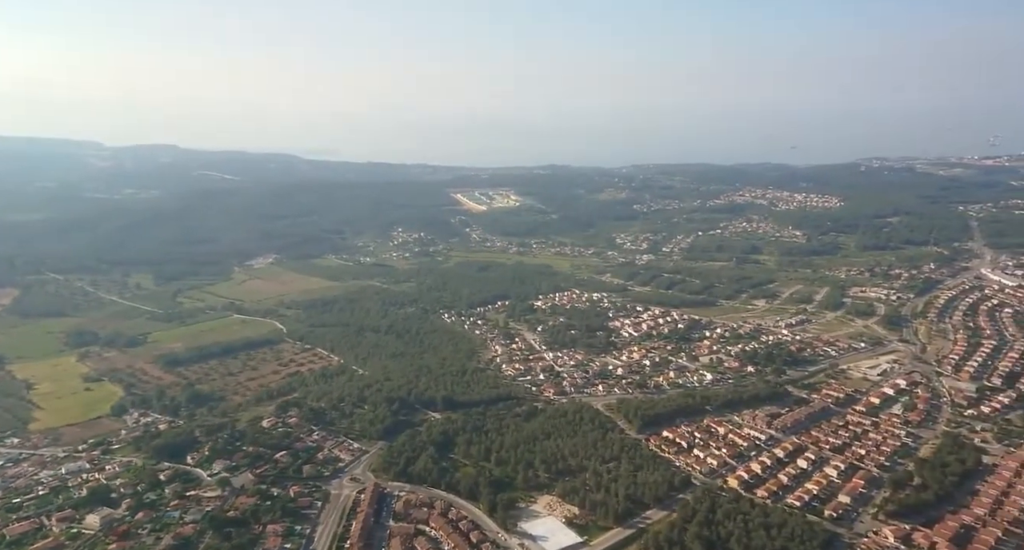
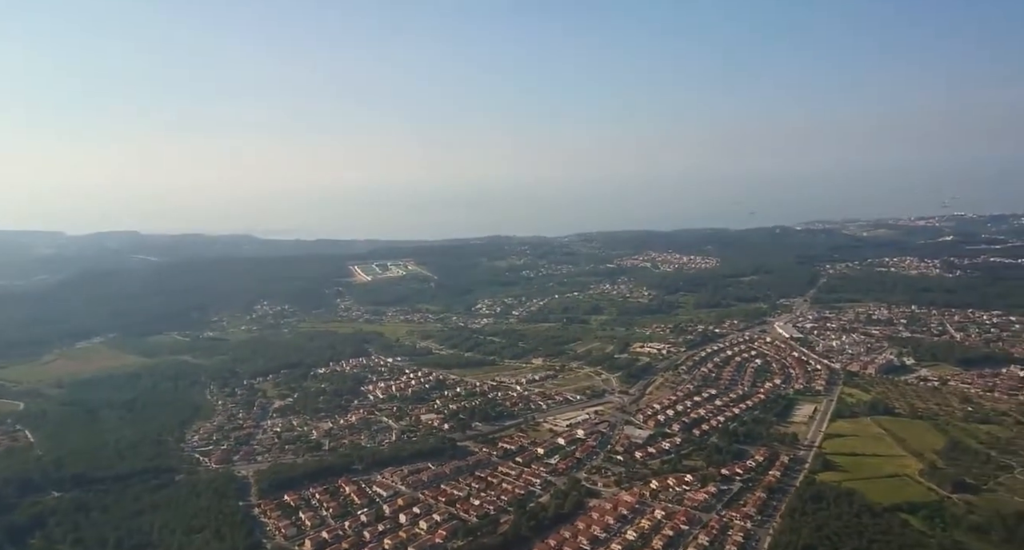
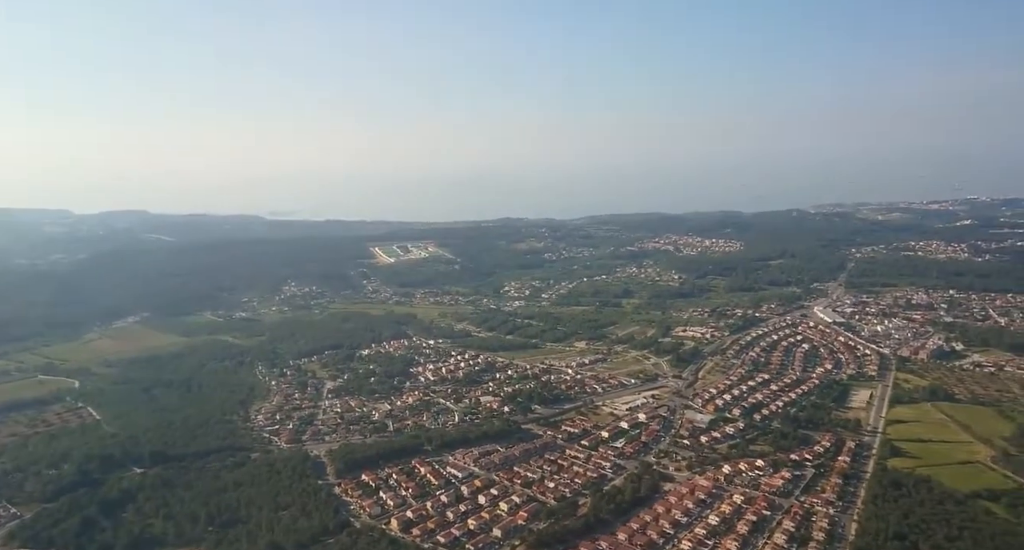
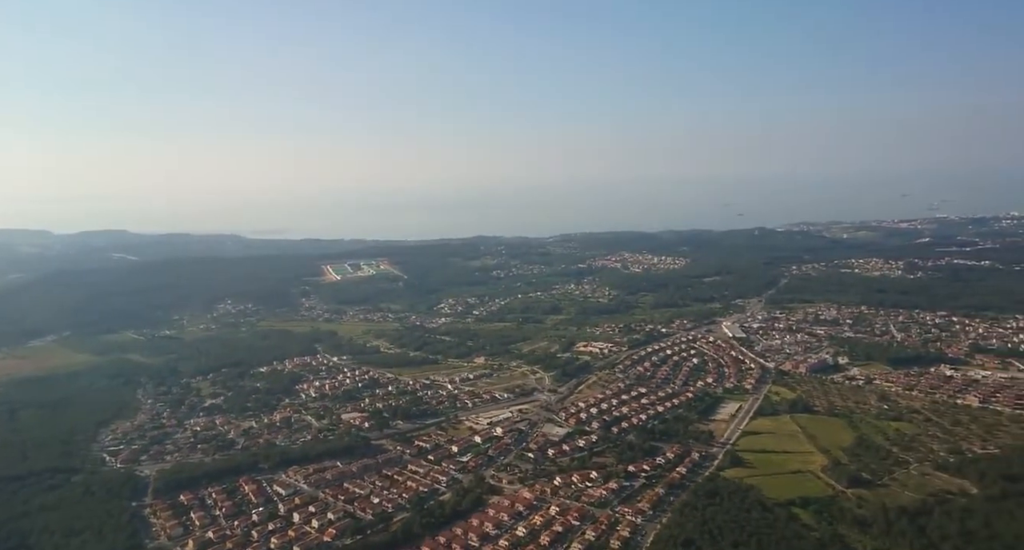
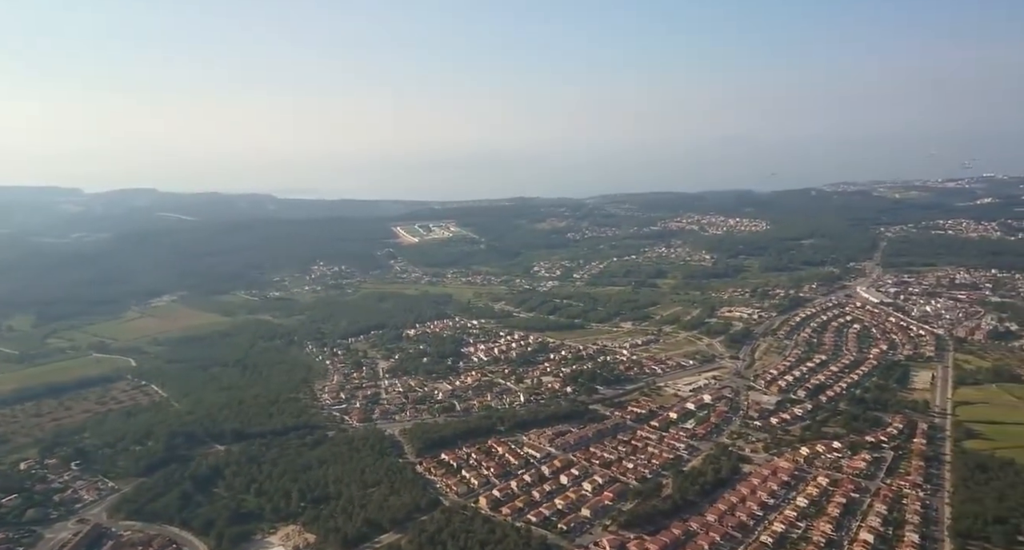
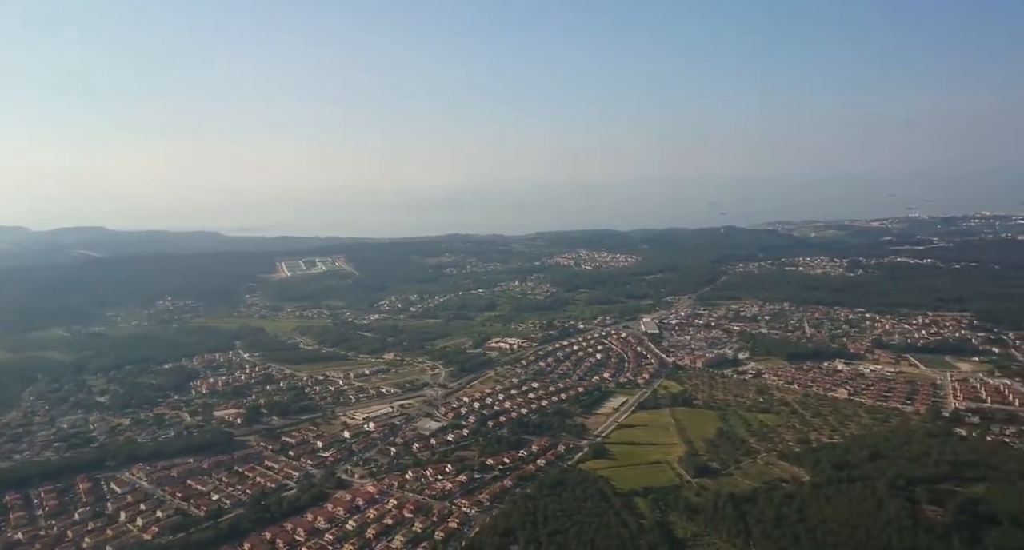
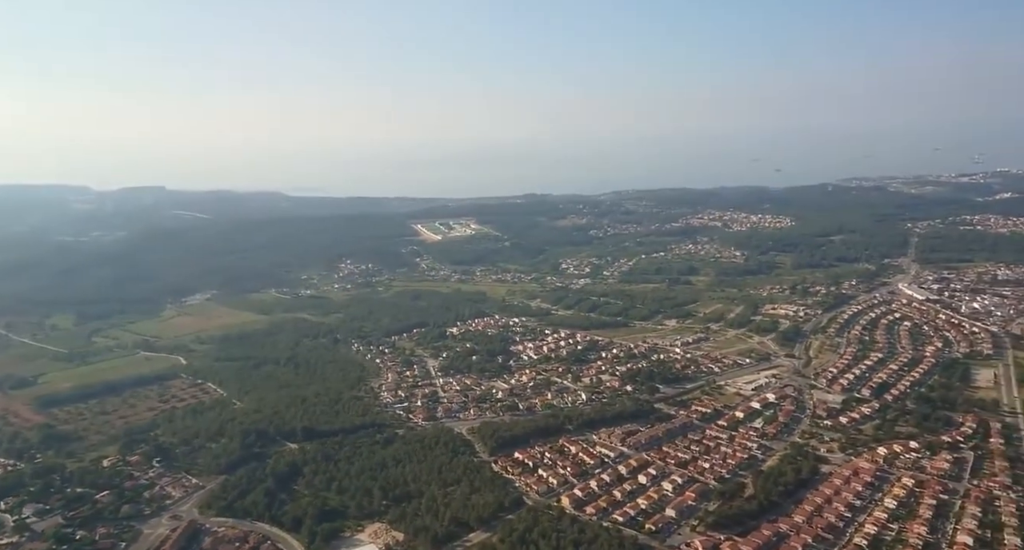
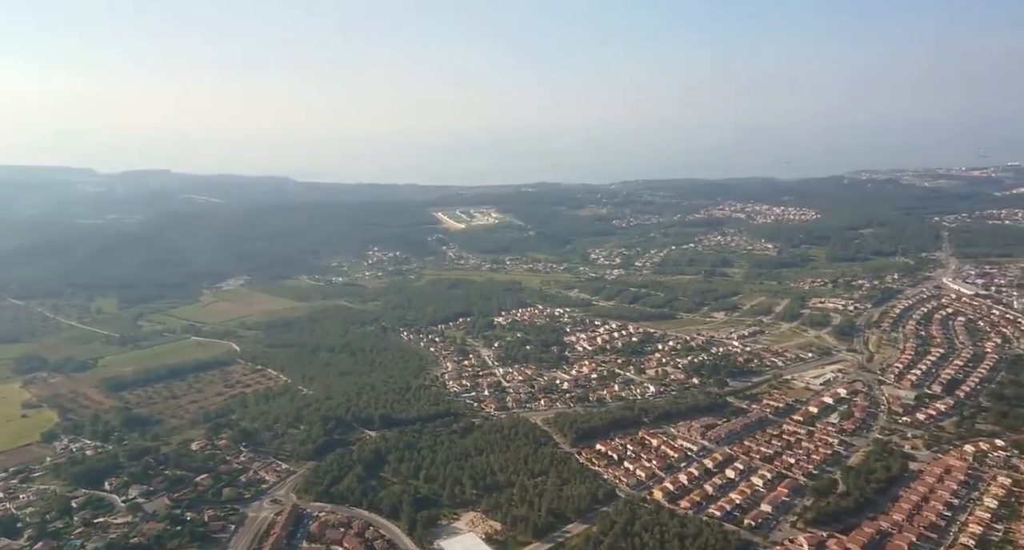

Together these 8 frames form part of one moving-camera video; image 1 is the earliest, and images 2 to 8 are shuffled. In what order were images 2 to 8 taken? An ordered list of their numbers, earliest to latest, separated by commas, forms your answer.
8, 7, 5, 3, 2, 4, 6
